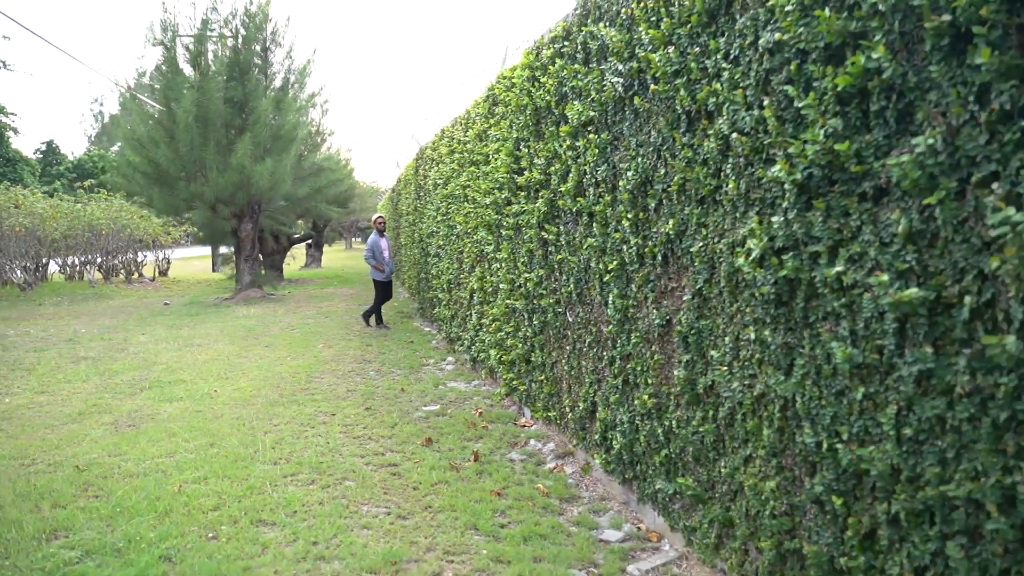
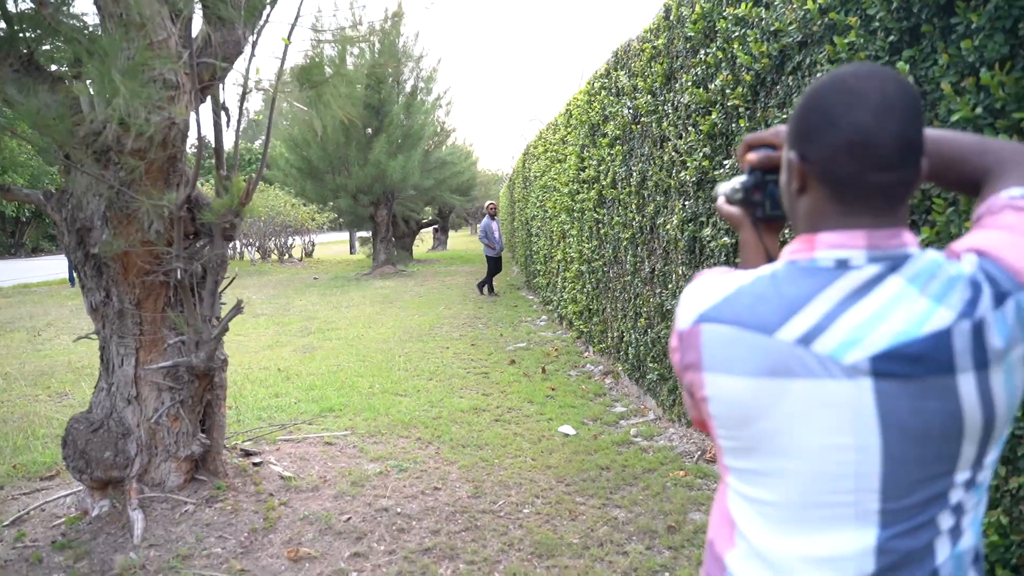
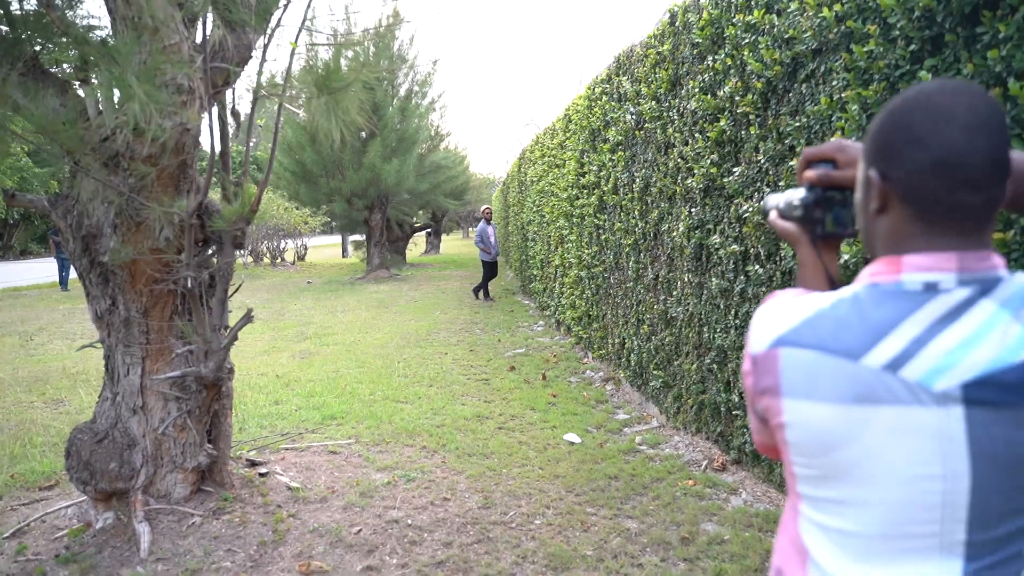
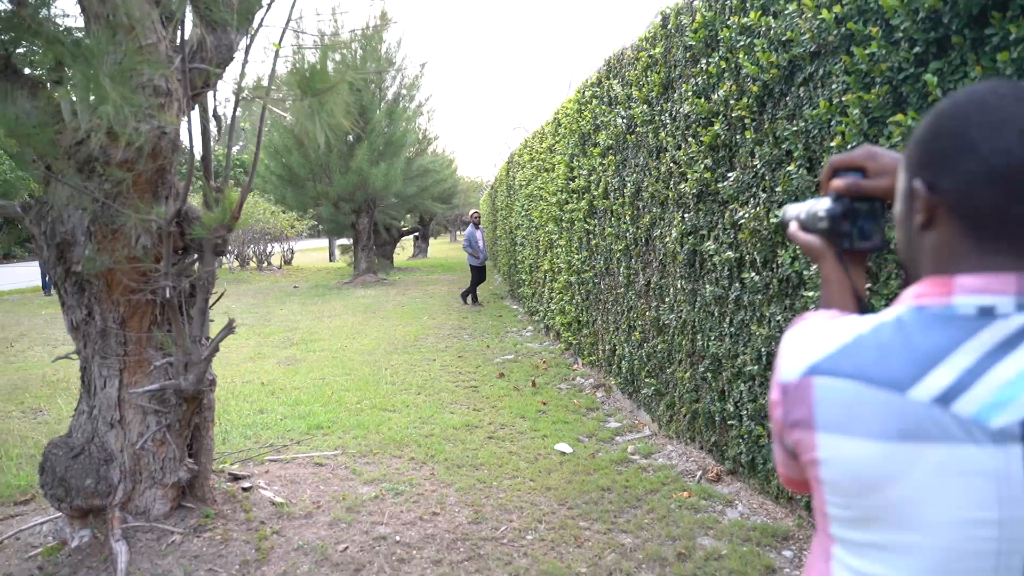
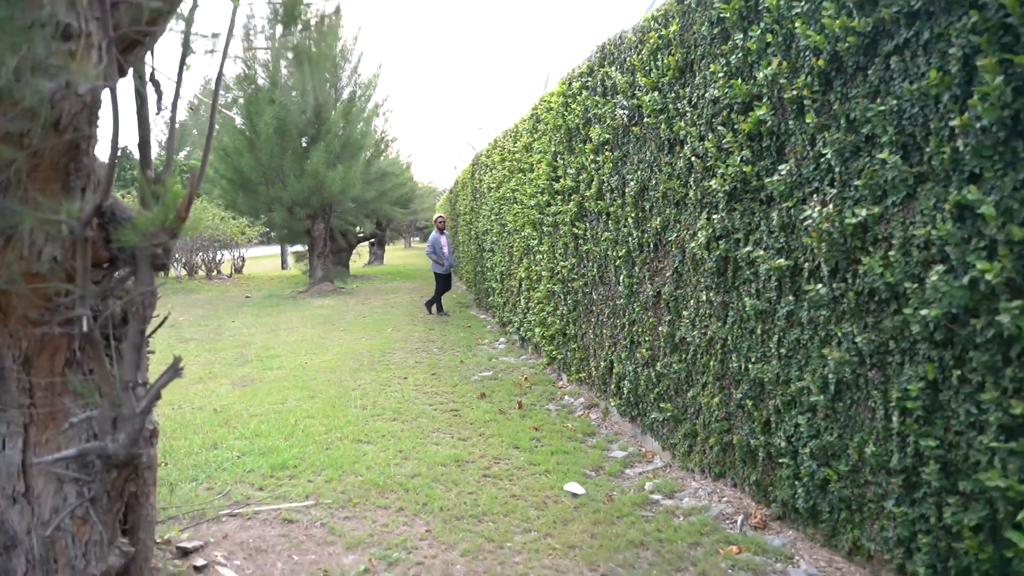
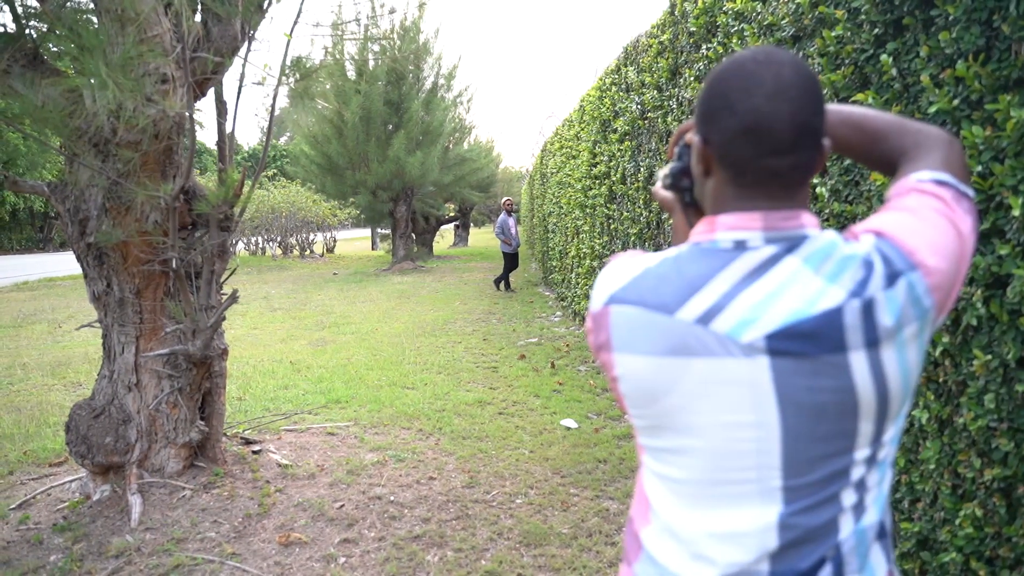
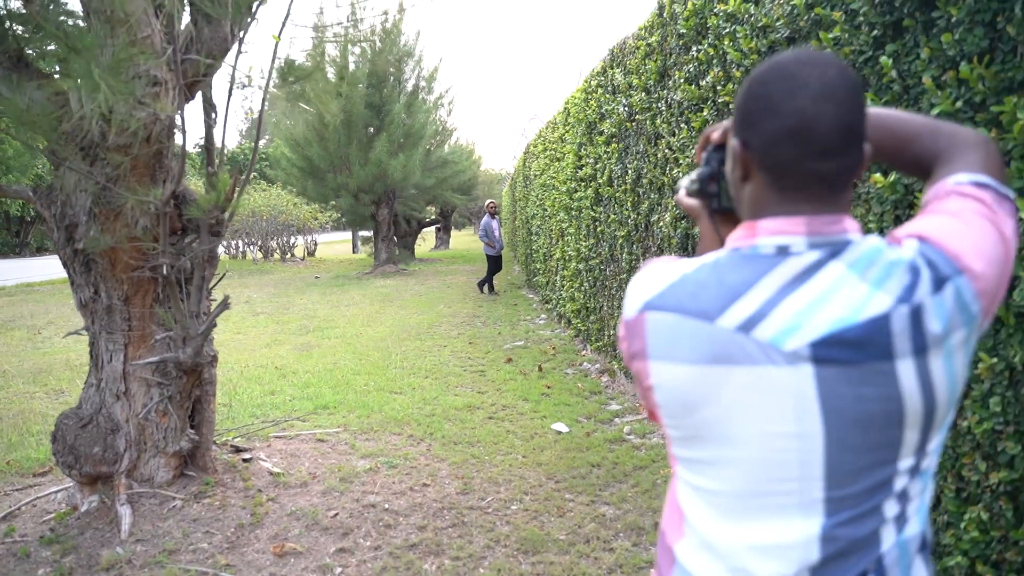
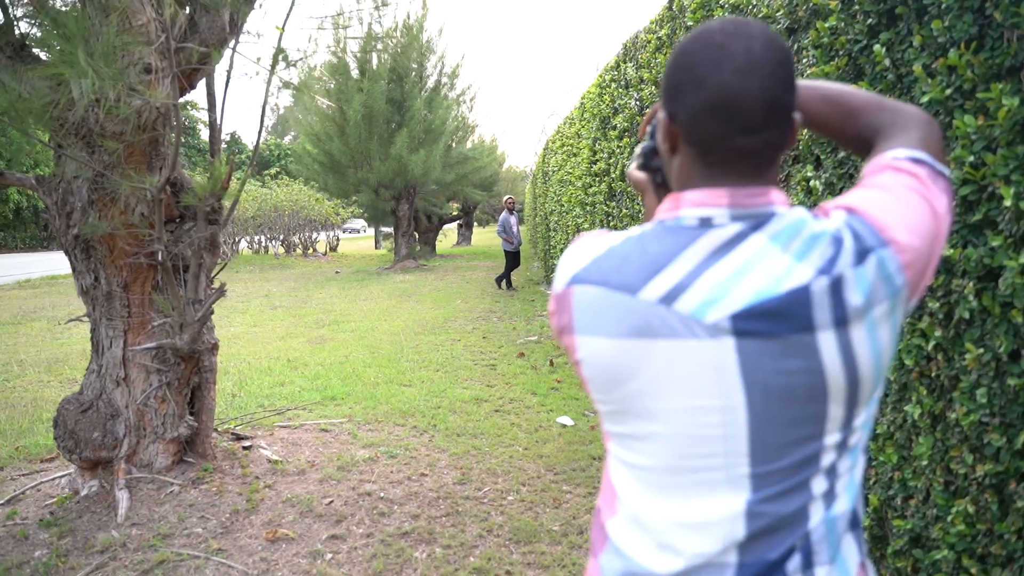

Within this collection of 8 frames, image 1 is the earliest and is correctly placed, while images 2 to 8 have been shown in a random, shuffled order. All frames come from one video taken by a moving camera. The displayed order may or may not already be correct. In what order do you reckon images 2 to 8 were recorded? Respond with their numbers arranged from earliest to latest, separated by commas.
5, 4, 3, 2, 7, 6, 8
